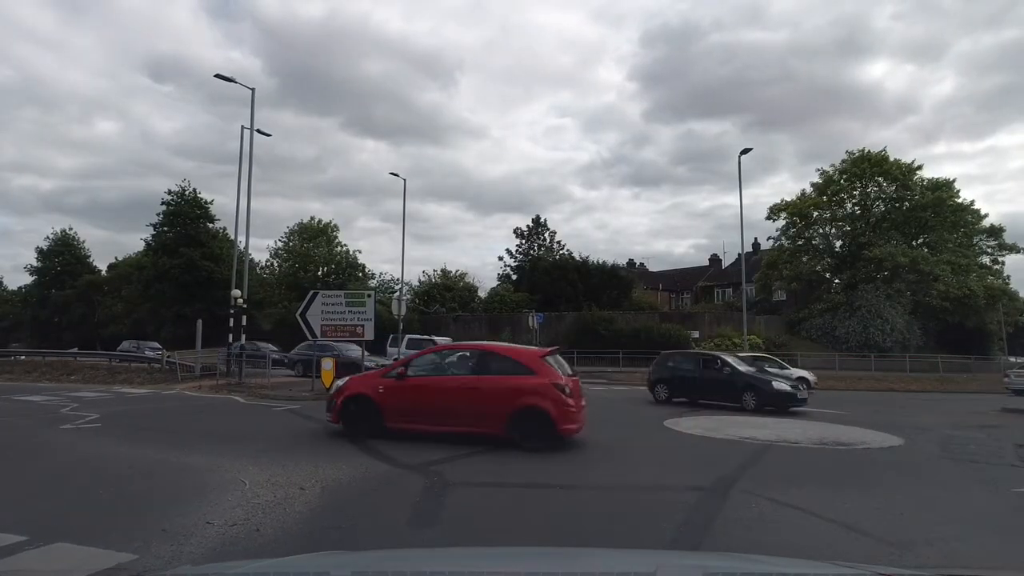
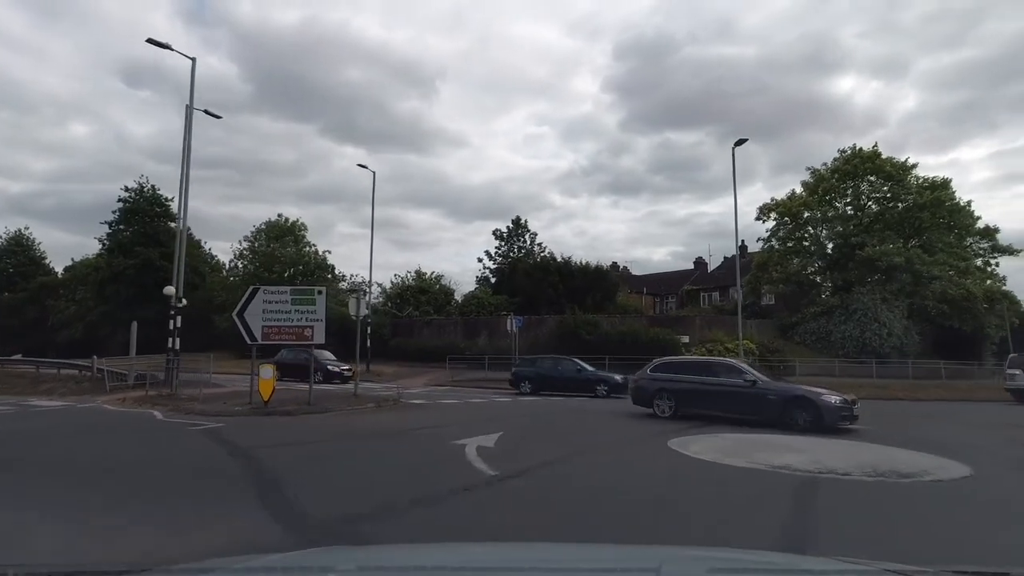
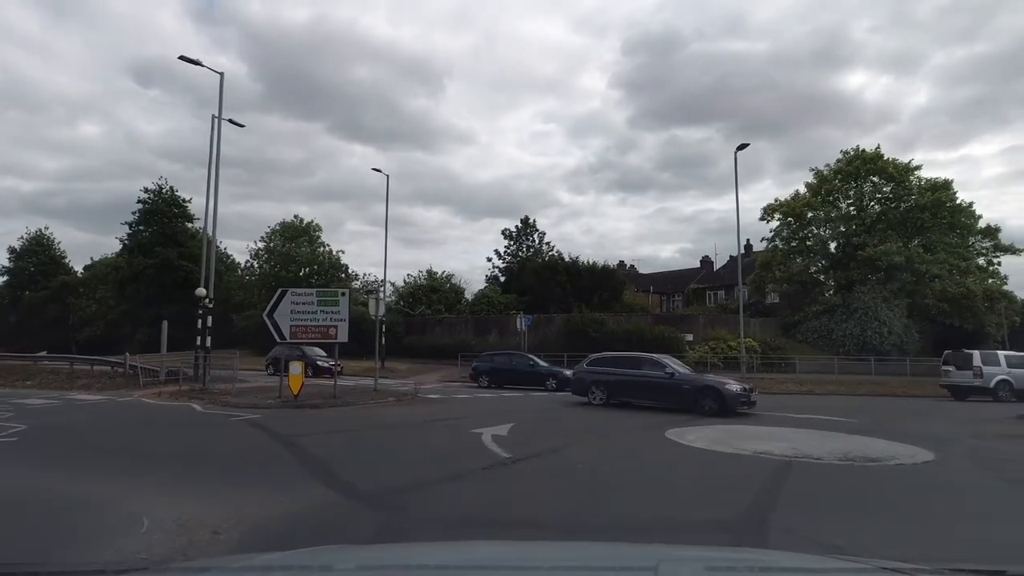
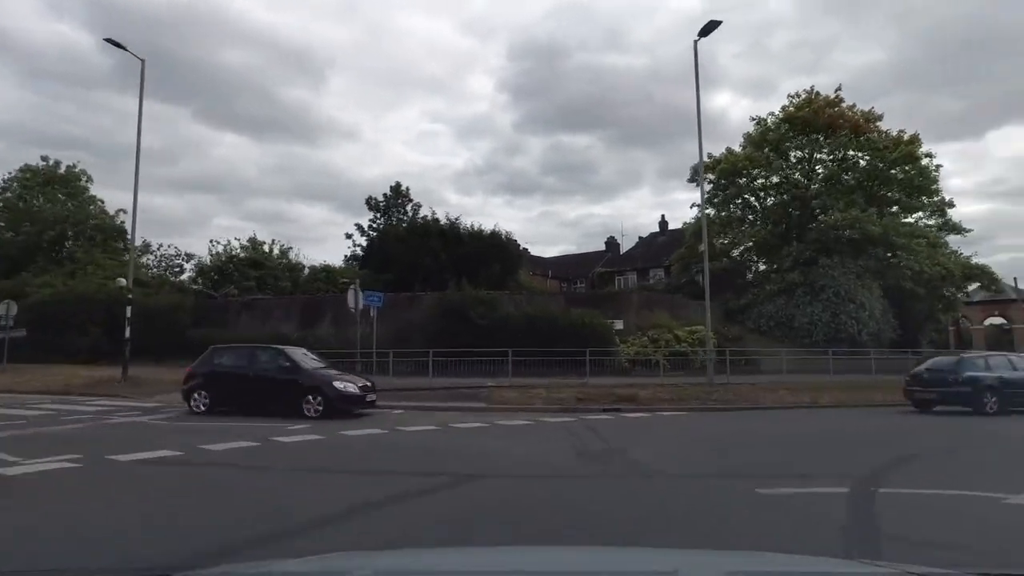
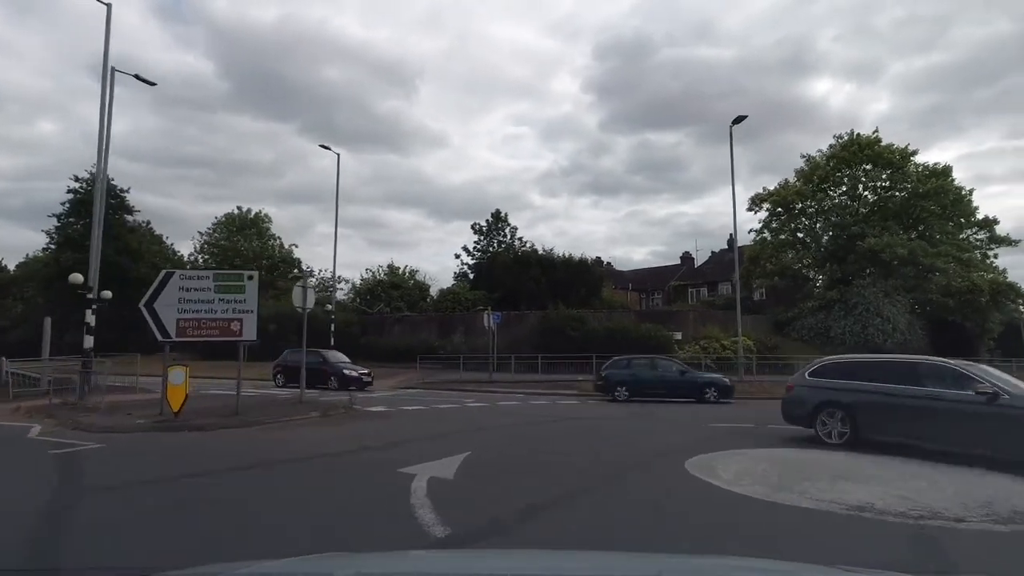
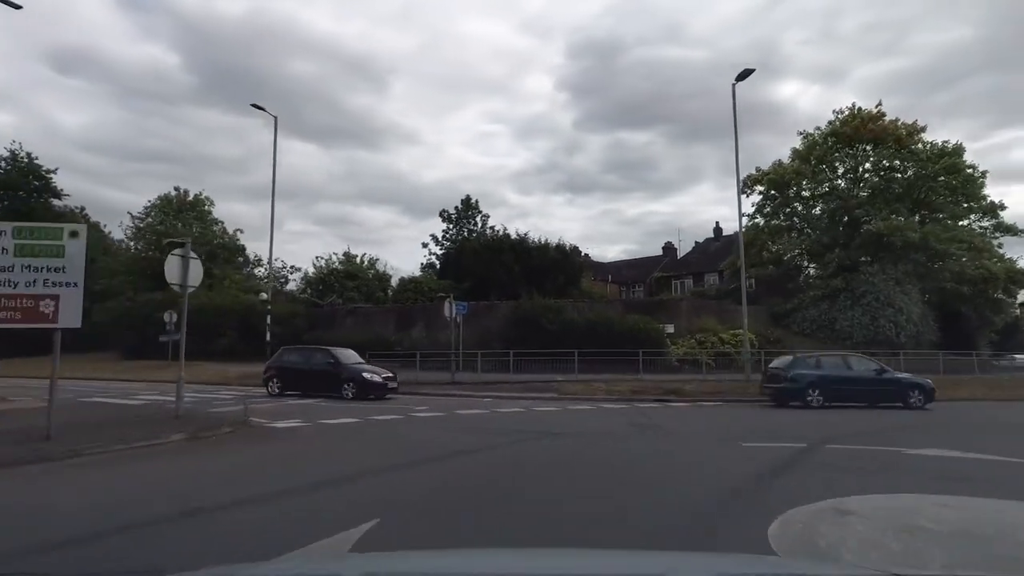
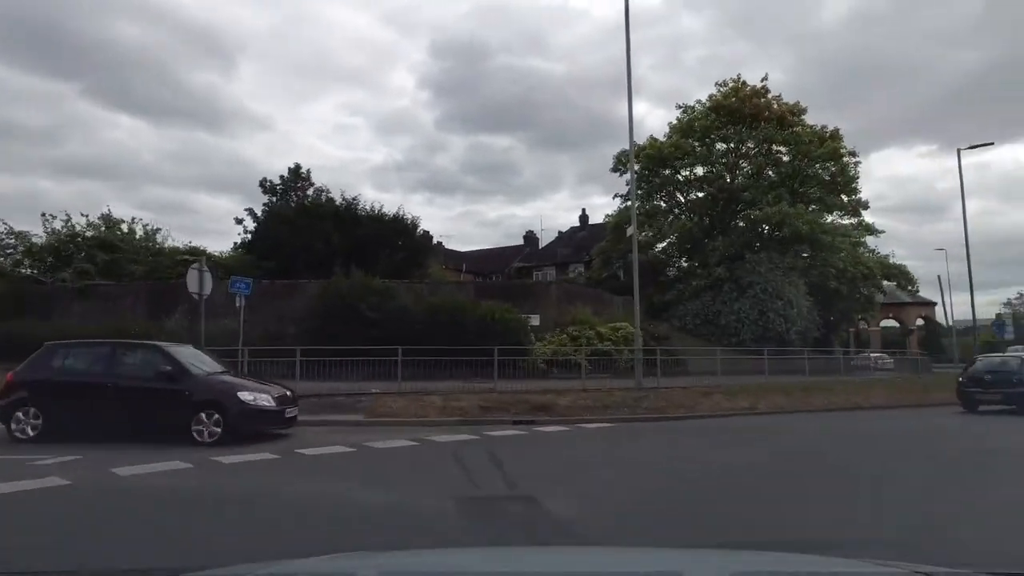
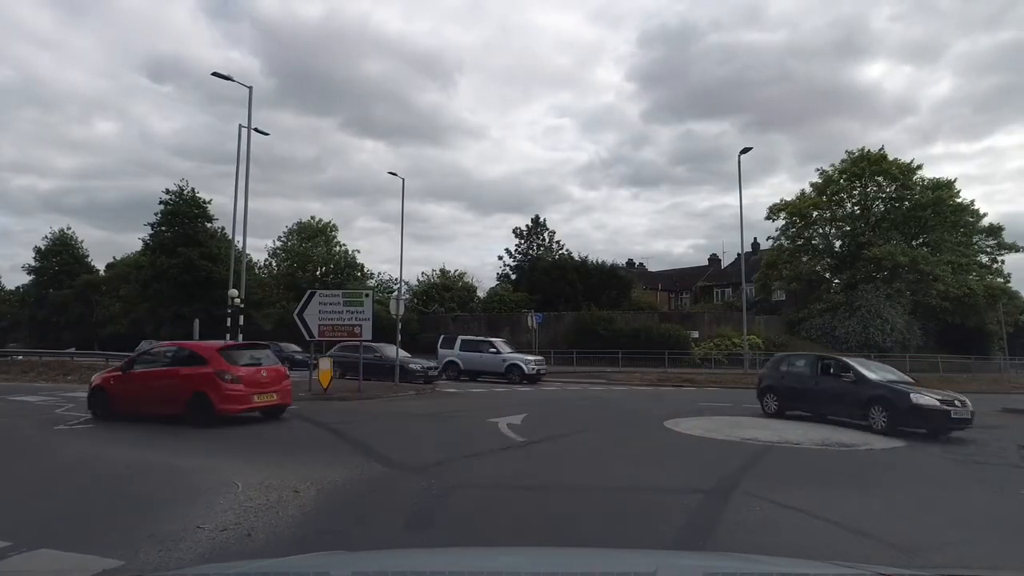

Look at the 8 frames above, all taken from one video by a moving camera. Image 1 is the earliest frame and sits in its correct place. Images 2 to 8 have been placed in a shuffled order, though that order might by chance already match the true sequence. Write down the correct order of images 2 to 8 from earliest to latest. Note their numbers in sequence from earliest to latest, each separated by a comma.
8, 3, 2, 5, 6, 4, 7
